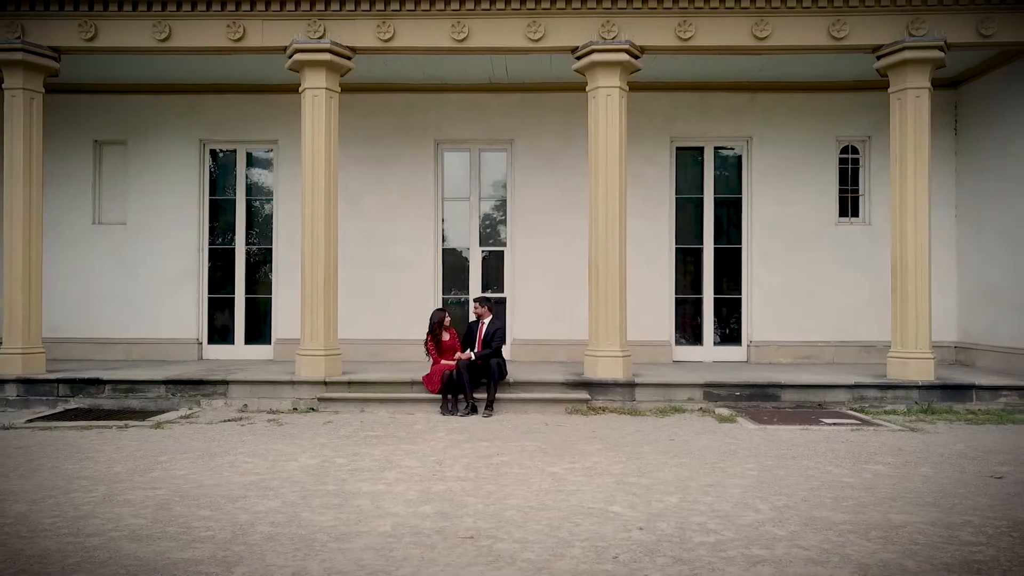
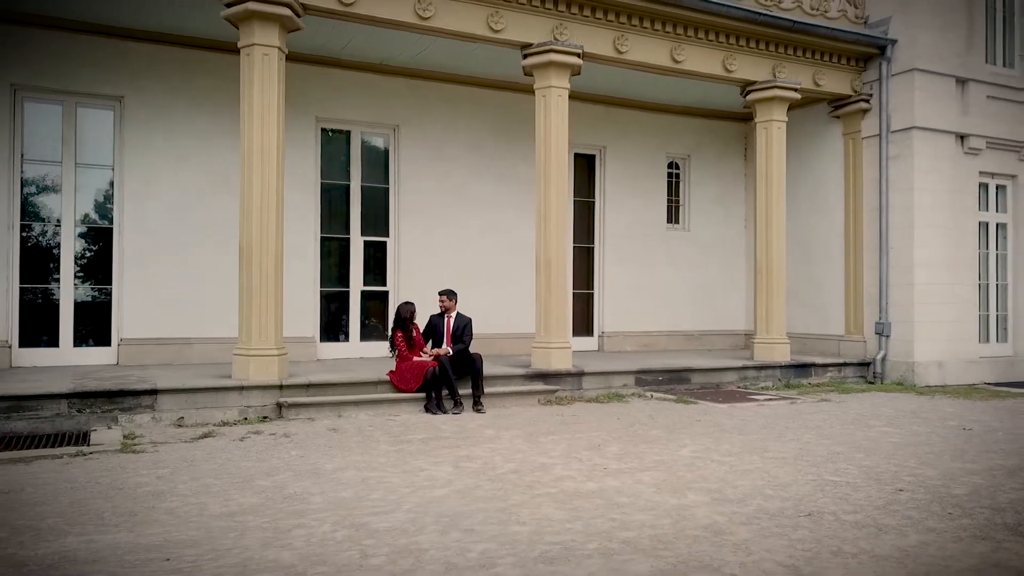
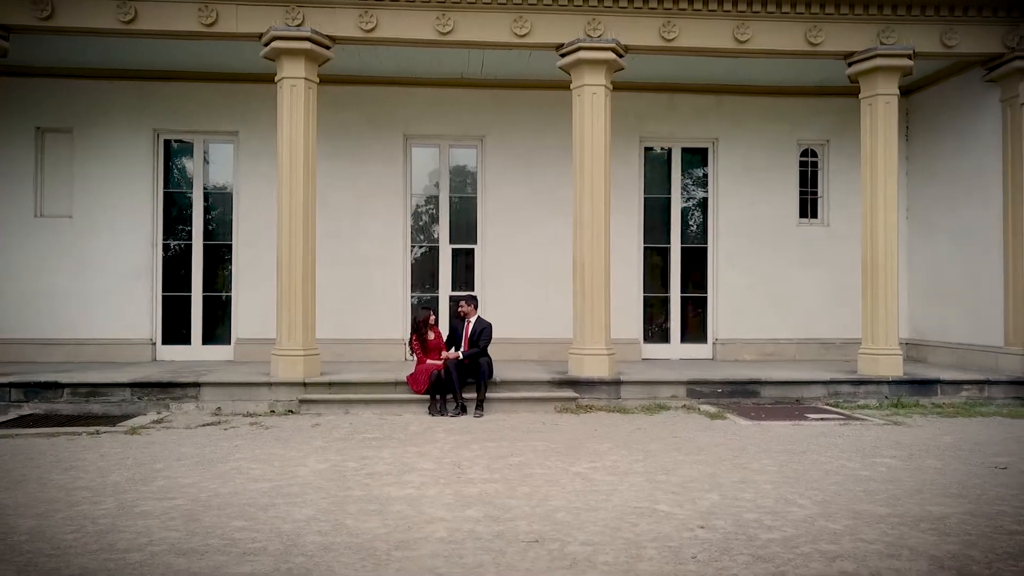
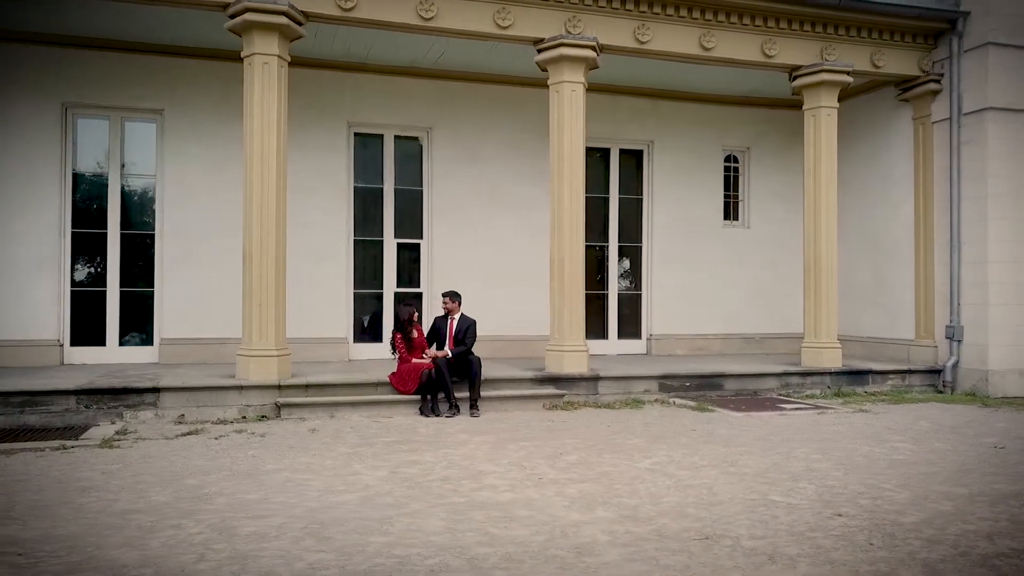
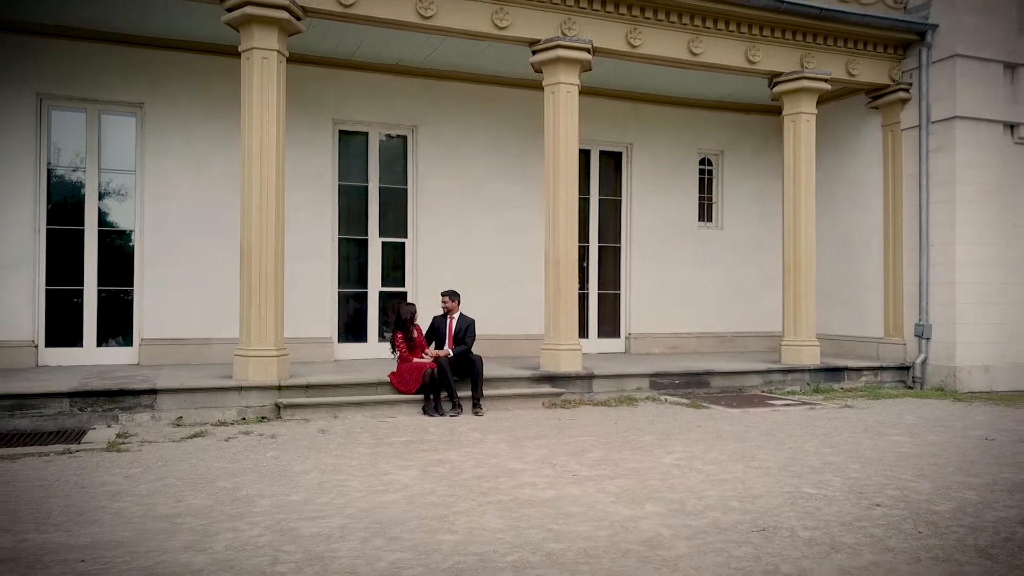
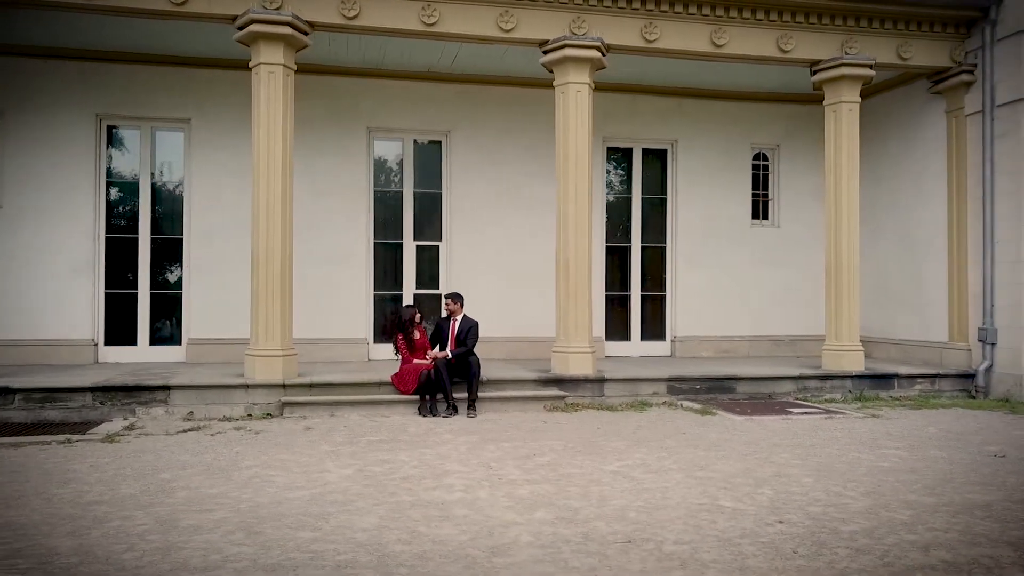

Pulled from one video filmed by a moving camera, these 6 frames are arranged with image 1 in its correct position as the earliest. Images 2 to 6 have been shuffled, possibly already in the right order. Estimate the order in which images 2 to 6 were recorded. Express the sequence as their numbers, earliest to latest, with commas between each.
3, 6, 4, 5, 2
